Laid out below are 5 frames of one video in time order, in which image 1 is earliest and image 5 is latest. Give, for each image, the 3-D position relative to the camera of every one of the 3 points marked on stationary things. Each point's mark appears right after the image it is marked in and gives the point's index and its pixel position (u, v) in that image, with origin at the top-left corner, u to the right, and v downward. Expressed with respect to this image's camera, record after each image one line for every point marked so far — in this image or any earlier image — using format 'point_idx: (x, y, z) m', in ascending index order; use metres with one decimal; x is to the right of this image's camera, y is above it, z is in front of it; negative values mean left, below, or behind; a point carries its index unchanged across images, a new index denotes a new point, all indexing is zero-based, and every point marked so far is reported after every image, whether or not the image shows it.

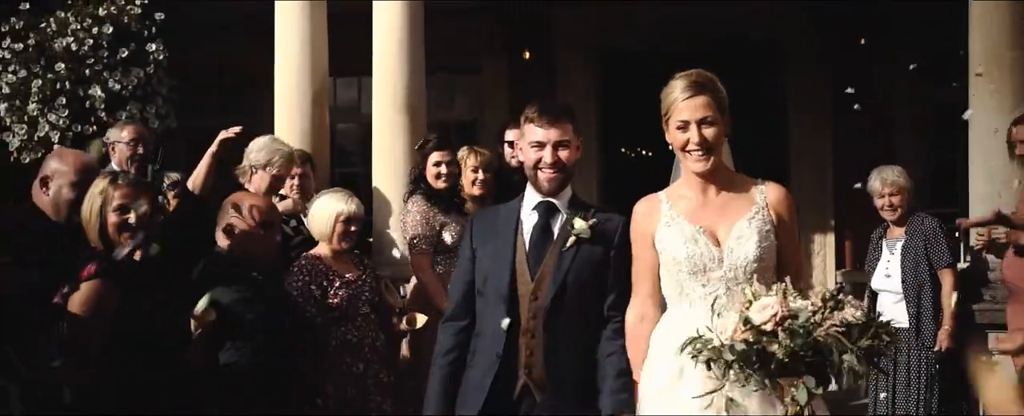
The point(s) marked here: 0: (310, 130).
0: (-1.2, +0.5, +7.0) m
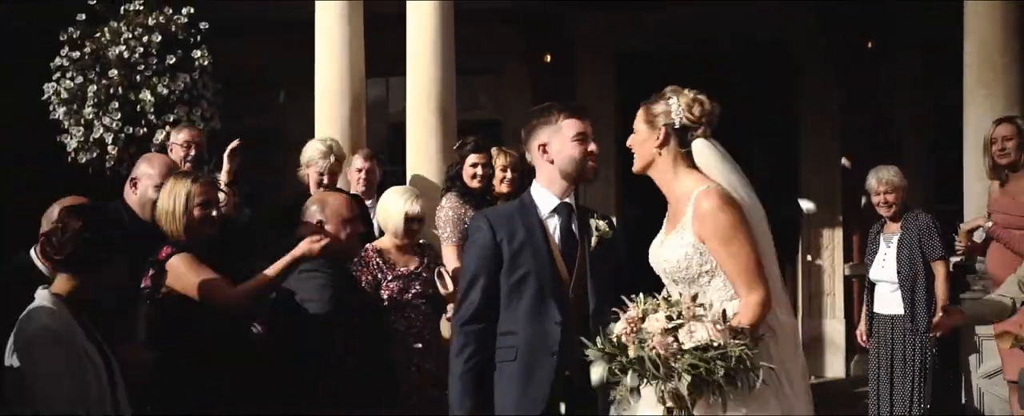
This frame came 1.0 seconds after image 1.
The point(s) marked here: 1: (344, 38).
0: (-1.0, +0.5, +7.5) m
1: (-1.1, +1.1, +7.5) m
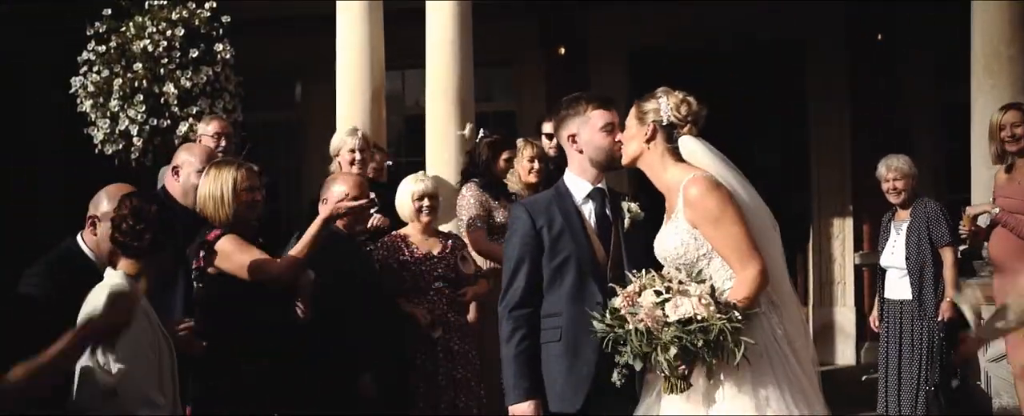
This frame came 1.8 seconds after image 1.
0: (-0.9, +0.5, +7.7) m
1: (-1.0, +1.1, +7.6) m
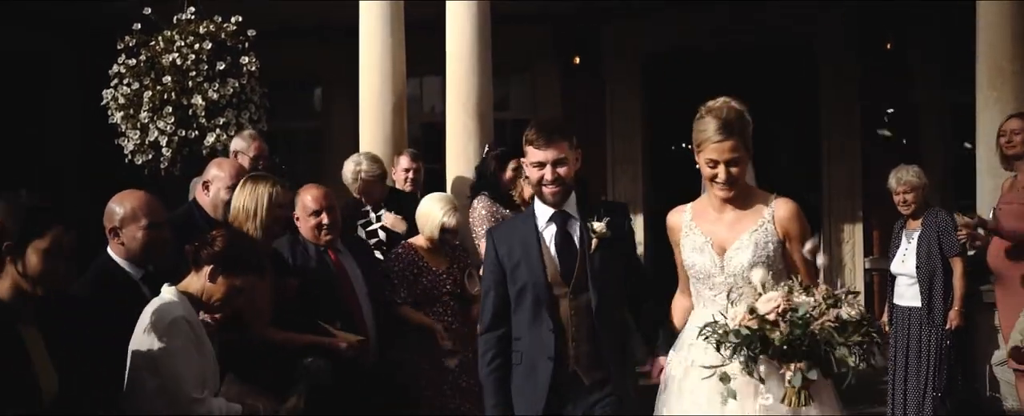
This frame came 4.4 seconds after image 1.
0: (-0.8, +0.5, +7.9) m
1: (-0.9, +1.1, +7.9) m
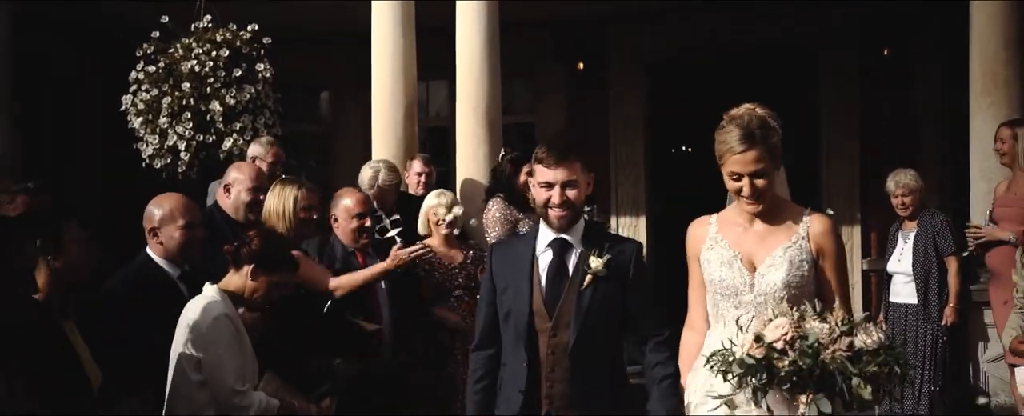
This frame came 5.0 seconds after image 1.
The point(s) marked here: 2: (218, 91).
0: (-0.8, +0.5, +8.1) m
1: (-0.8, +1.1, +8.1) m
2: (-2.0, +0.8, +8.0) m
